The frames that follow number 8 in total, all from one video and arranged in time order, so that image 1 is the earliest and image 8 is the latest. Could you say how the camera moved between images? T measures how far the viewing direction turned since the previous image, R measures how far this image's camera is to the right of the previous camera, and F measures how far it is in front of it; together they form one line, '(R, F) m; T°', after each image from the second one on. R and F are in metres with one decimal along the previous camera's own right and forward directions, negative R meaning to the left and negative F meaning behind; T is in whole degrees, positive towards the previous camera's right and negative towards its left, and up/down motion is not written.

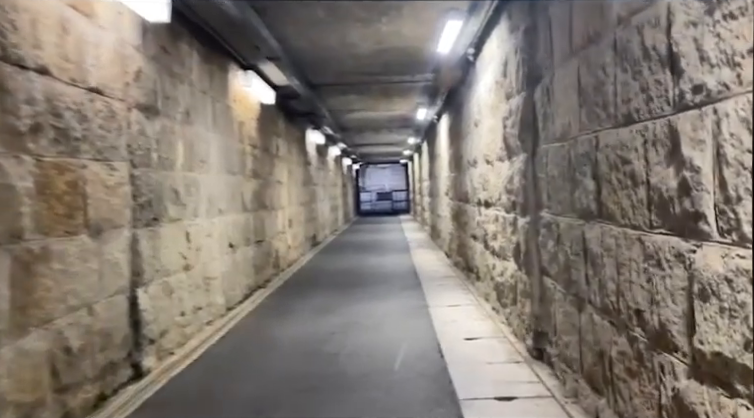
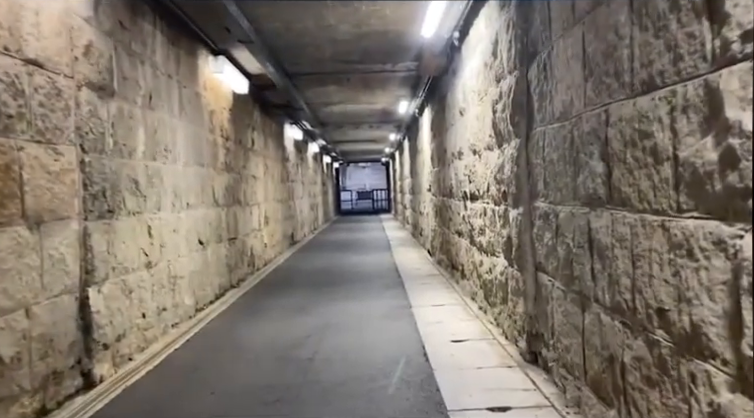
(0.0, +0.3) m; +2°
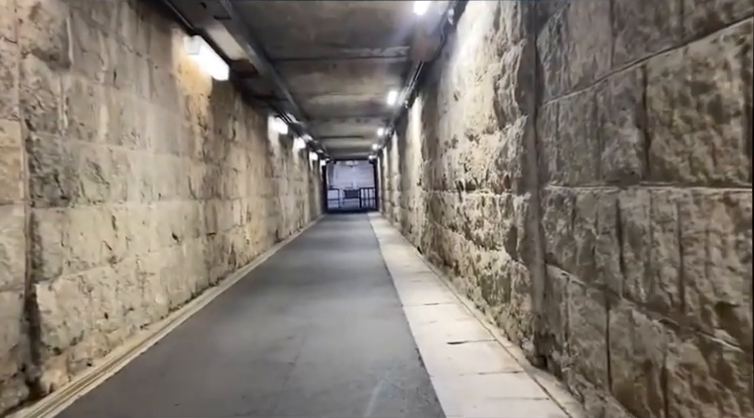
(0.0, +0.4) m; +1°
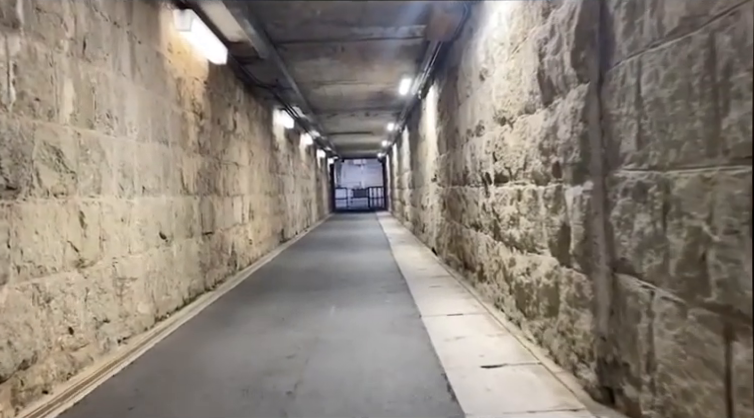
(0.0, +0.6) m; -1°
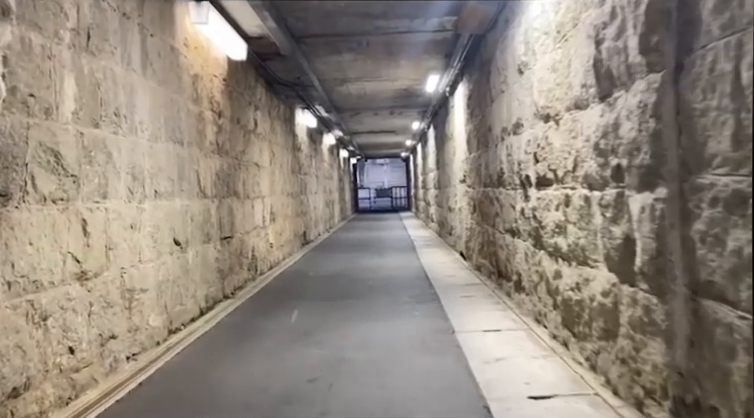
(0.0, +0.3) m; -2°
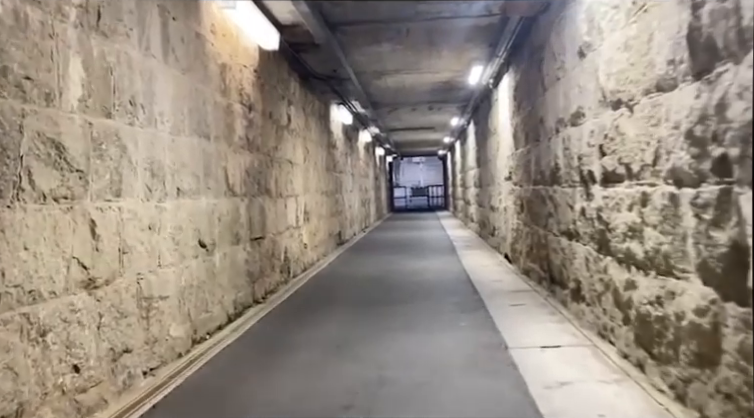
(0.0, +0.4) m; -3°
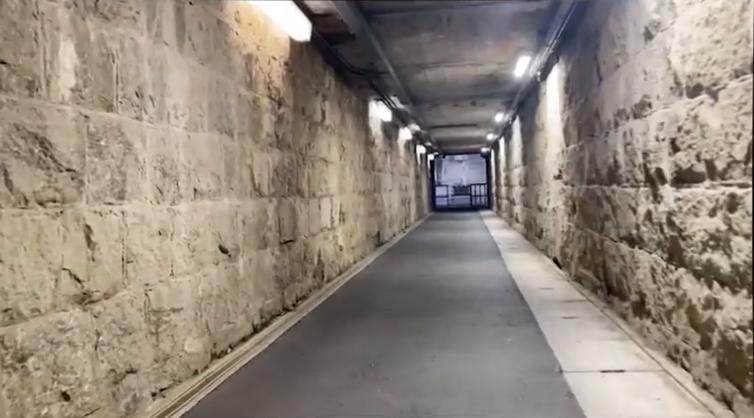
(0.0, +0.4) m; -4°
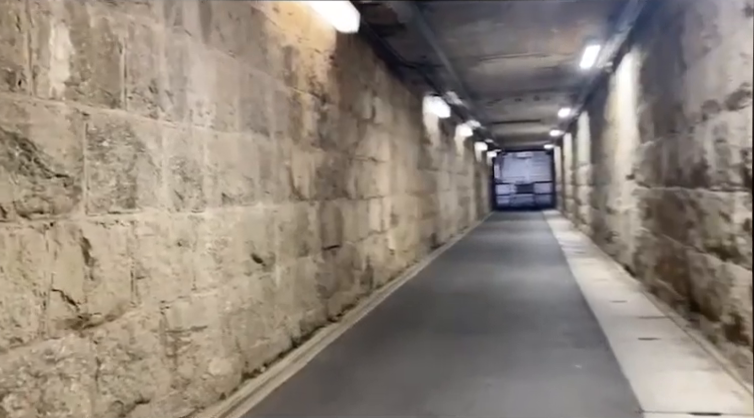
(+0.1, +0.4) m; -5°
